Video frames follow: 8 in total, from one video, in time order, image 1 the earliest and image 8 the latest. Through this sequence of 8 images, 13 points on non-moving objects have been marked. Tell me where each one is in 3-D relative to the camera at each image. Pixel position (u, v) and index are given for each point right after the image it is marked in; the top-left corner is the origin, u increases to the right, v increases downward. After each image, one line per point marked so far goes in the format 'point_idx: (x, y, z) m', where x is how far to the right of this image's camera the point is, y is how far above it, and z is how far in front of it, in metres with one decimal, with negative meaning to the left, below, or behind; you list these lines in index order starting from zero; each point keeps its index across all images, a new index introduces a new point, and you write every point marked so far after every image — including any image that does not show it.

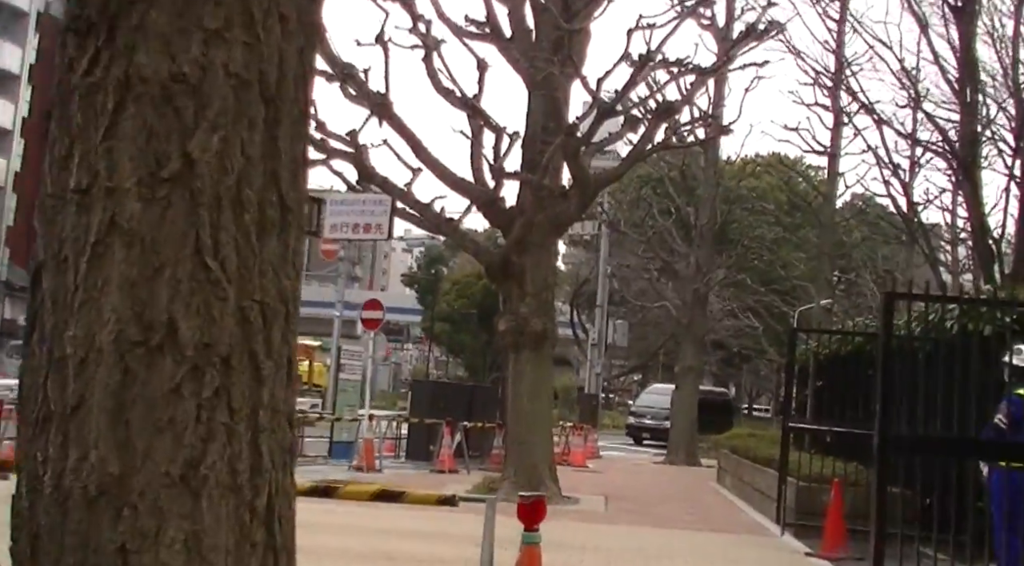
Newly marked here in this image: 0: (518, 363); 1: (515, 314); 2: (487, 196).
0: (+0.1, -1.0, +14.9) m
1: (0.0, -0.4, +15.0) m
2: (-0.3, +1.0, +15.1) m
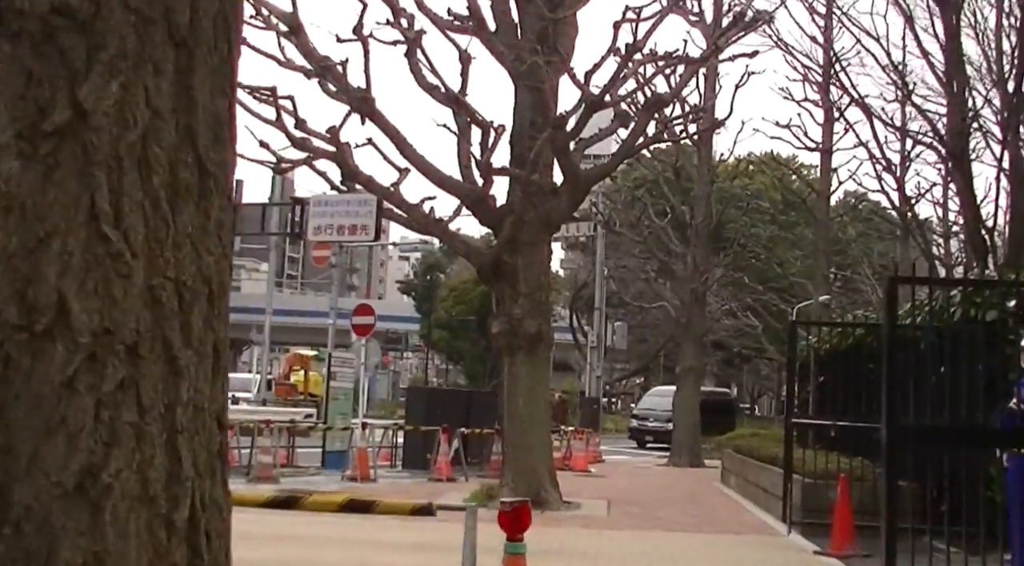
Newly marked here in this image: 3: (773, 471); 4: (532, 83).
0: (0.0, -1.0, +14.5) m
1: (0.0, -0.4, +14.5) m
2: (-0.4, +1.0, +14.7) m
3: (+3.0, -2.1, +14.2) m
4: (+0.2, +2.2, +13.9) m
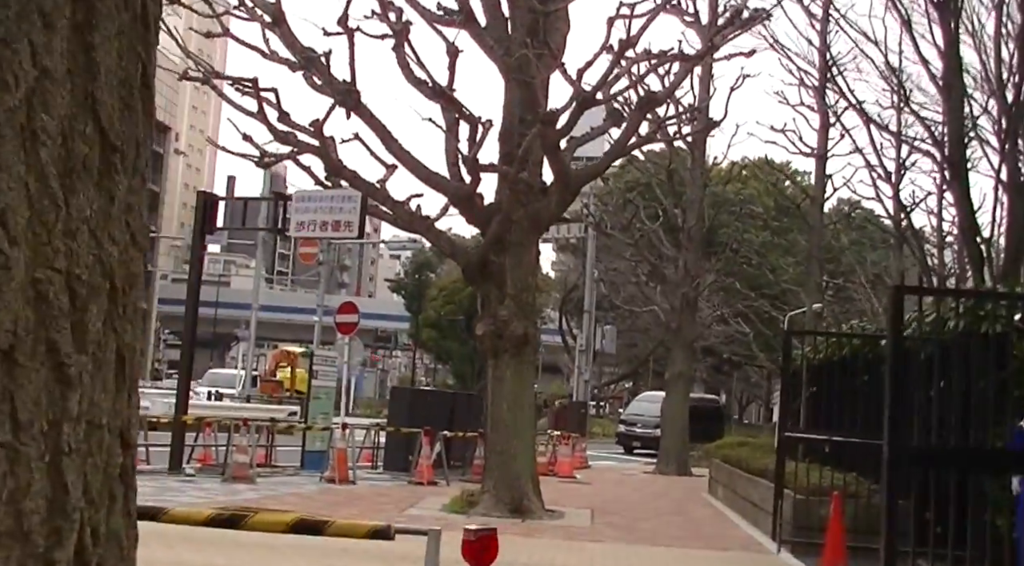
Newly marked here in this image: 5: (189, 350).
0: (-0.2, -1.0, +14.1) m
1: (-0.2, -0.4, +14.1) m
2: (-0.6, +1.0, +14.3) m
3: (+2.8, -2.2, +13.8) m
4: (+0.1, +2.2, +13.5) m
5: (-4.3, -0.9, +16.8) m
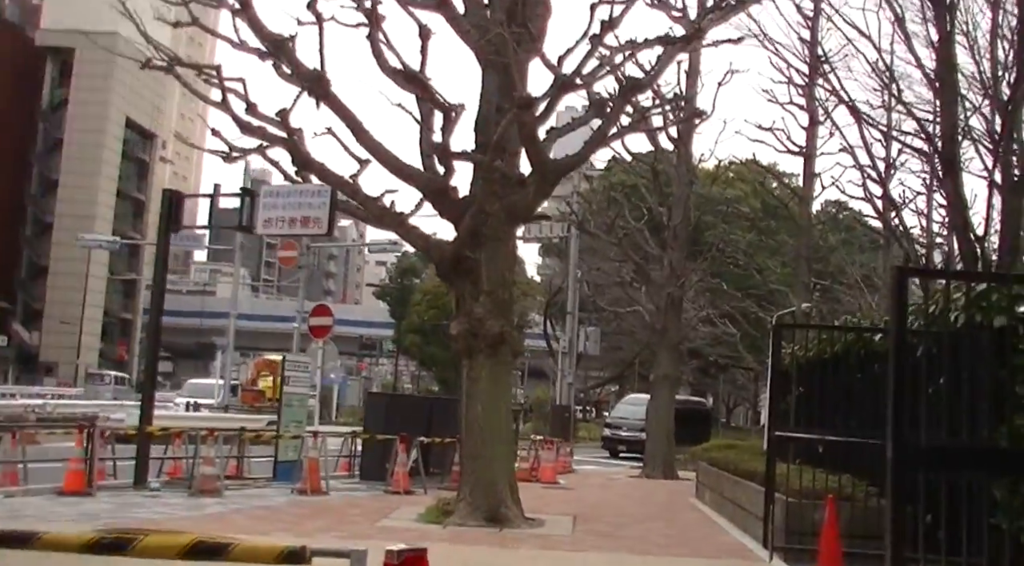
0: (-0.4, -0.9, +13.5) m
1: (-0.5, -0.4, +13.5) m
2: (-0.8, +1.1, +13.6) m
3: (+2.5, -2.1, +13.2) m
4: (-0.2, +2.2, +12.9) m
5: (-4.6, -0.9, +16.2) m
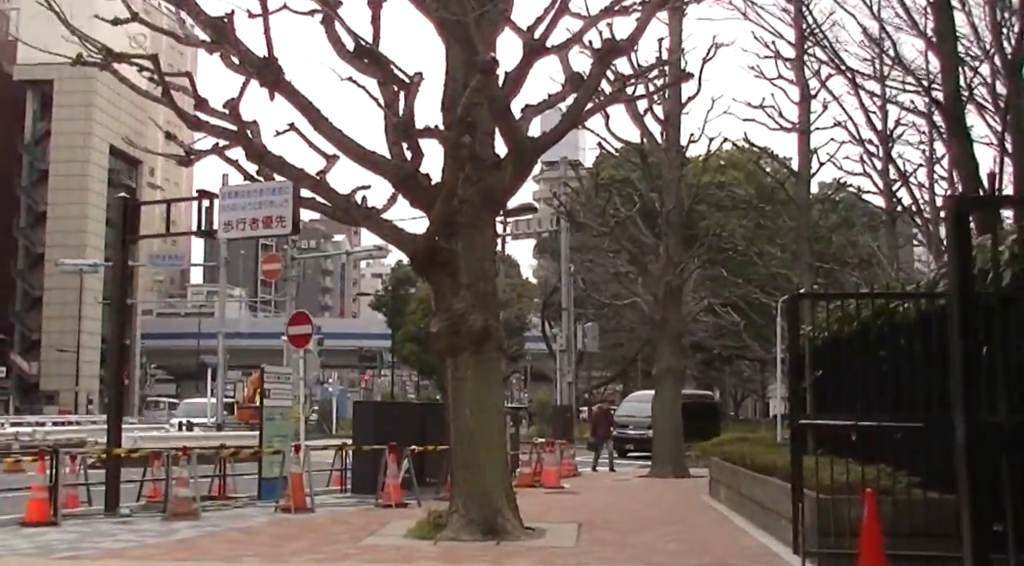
0: (-0.5, -0.9, +12.3) m
1: (-0.6, -0.3, +12.3) m
2: (-1.0, +1.1, +12.5) m
3: (+2.5, -1.9, +12.1) m
4: (-0.4, +2.3, +11.8) m
5: (-4.7, -1.1, +15.0) m
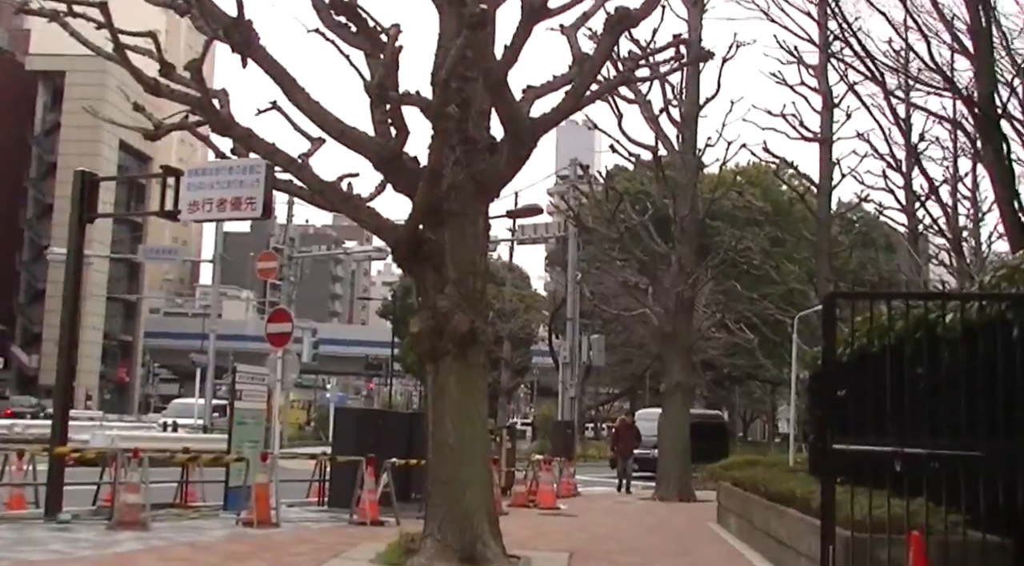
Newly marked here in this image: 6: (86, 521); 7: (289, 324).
0: (-0.6, -0.8, +10.9) m
1: (-0.7, -0.2, +11.0) m
2: (-1.1, +1.2, +11.1) m
3: (+2.3, -1.9, +10.7) m
4: (-0.5, +2.4, +10.4) m
5: (-4.8, -0.9, +13.7) m
6: (-4.5, -2.6, +13.5) m
7: (-2.9, -0.5, +16.3) m
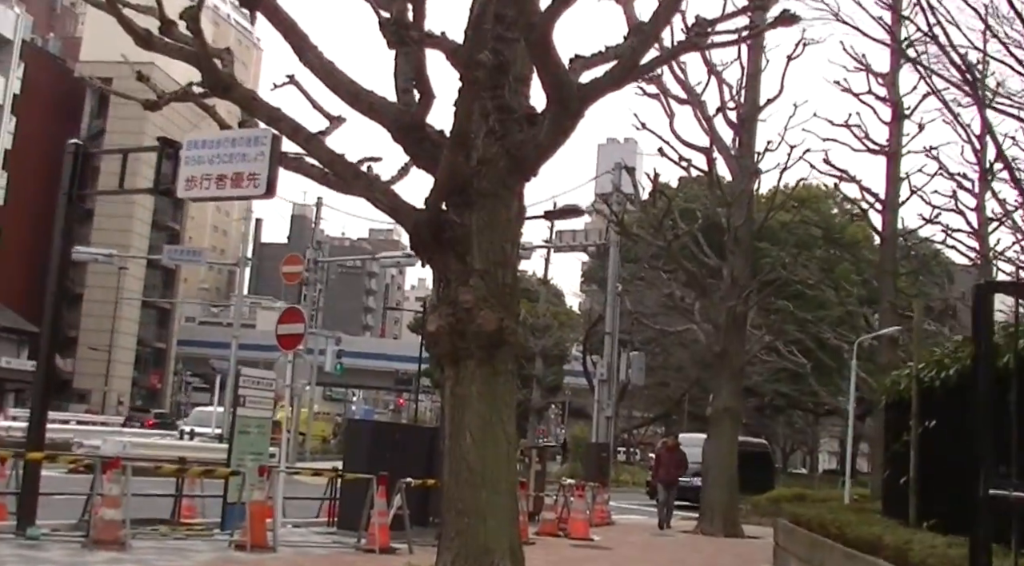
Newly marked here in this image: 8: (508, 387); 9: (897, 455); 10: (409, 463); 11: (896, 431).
0: (-0.4, -0.8, +9.3) m
1: (-0.4, -0.2, +9.4) m
2: (-0.8, +1.2, +9.6) m
3: (+2.5, -2.0, +9.0) m
4: (-0.1, +2.4, +8.9) m
5: (-4.5, -0.8, +12.2) m
6: (-4.3, -2.4, +12.0) m
7: (-2.5, -0.5, +14.8) m
8: (0.0, -0.8, +9.4) m
9: (+4.4, -2.0, +14.6) m
10: (-1.2, -2.2, +15.1) m
11: (+4.5, -1.8, +14.8) m
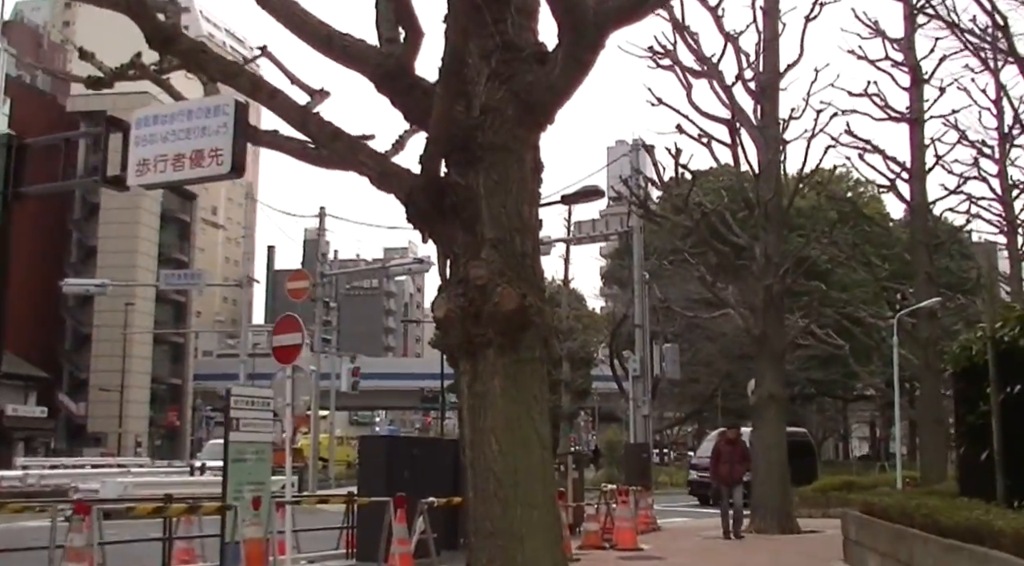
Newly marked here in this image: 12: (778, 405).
0: (-0.2, -0.6, +7.7) m
1: (-0.3, 0.0, +7.7) m
2: (-0.7, +1.4, +8.0) m
3: (+2.8, -1.6, +7.3) m
4: (-0.2, +2.6, +7.3) m
5: (-4.3, -0.9, +10.6) m
6: (-3.9, -2.6, +10.4) m
7: (-2.2, -0.5, +13.2) m
8: (+0.2, -0.6, +7.7) m
9: (+4.8, -1.5, +12.9) m
10: (-0.8, -2.1, +13.5) m
11: (+4.8, -1.3, +13.1) m
12: (+4.1, -1.9, +19.5) m
